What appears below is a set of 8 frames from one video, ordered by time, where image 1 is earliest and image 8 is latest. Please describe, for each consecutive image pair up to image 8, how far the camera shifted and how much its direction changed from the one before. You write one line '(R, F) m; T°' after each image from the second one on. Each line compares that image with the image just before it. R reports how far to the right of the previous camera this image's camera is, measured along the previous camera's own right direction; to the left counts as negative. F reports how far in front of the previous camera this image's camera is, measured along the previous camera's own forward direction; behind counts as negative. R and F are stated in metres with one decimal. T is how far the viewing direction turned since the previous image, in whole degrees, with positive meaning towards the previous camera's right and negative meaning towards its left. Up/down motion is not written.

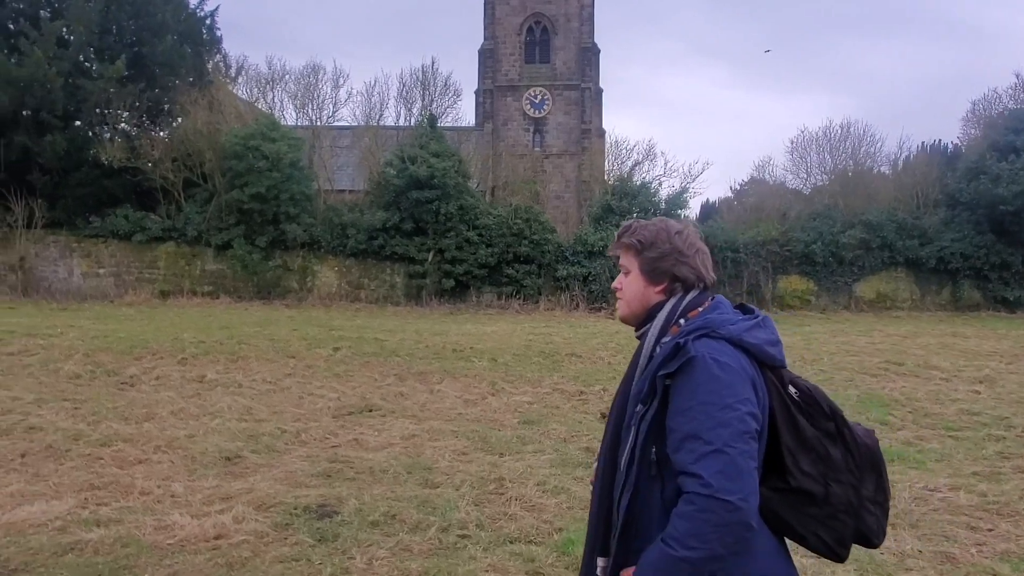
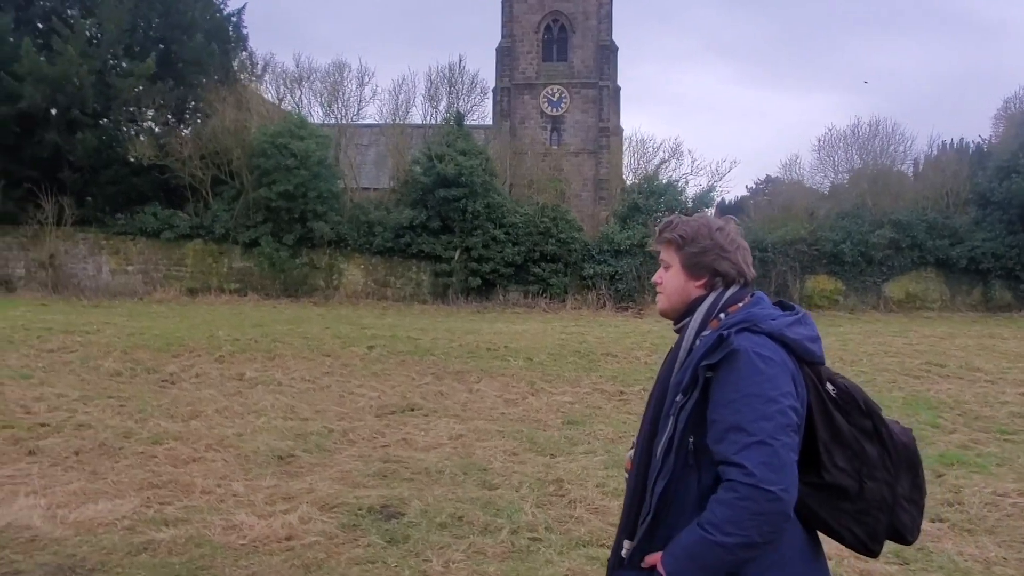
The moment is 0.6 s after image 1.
(-0.4, +0.1) m; -1°
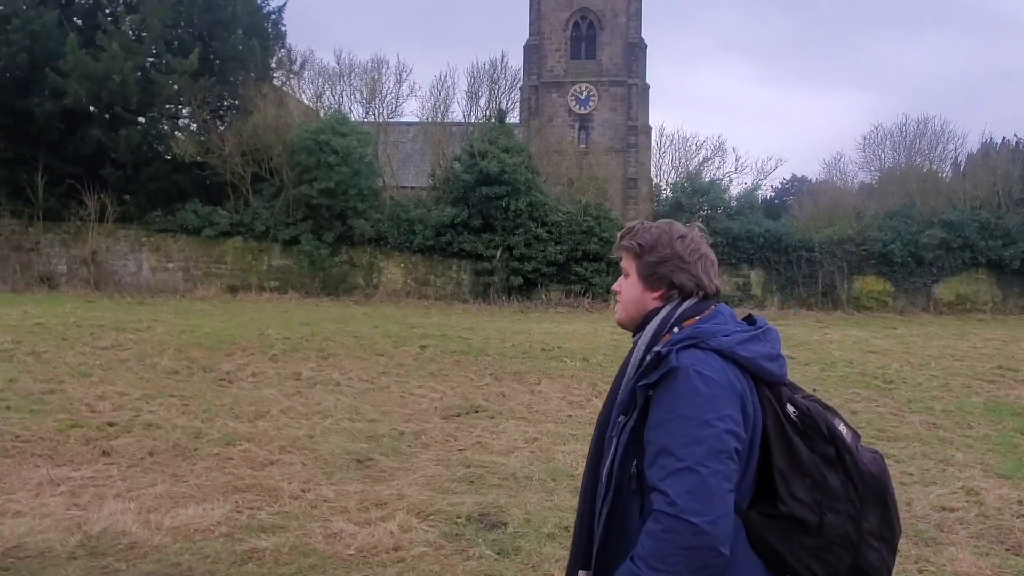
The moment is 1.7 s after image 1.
(-0.6, +0.2) m; -1°
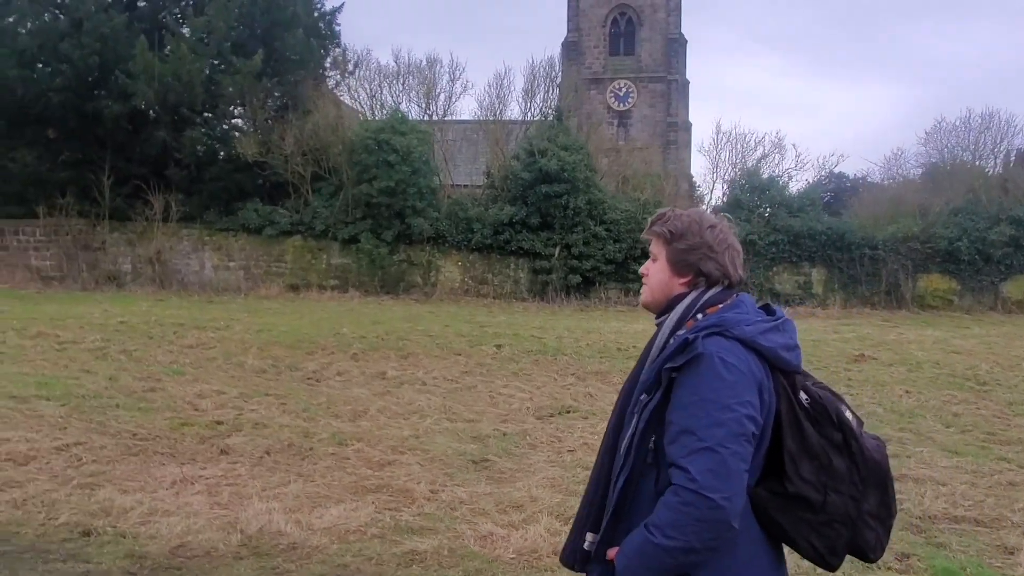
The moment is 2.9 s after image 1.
(-0.8, 0.0) m; -2°
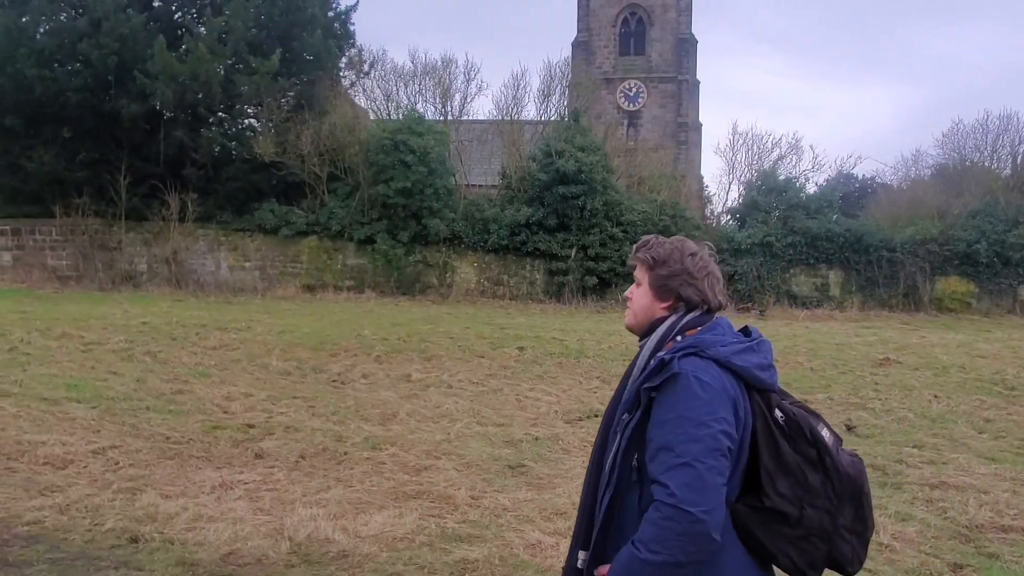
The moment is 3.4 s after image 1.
(-0.3, 0.0) m; 0°
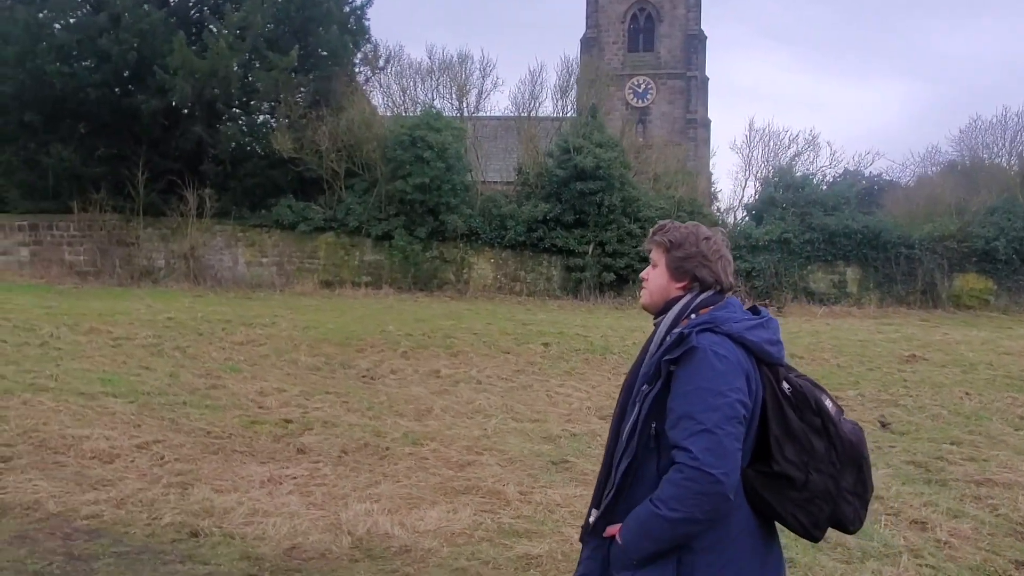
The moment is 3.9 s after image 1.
(-0.4, 0.0) m; 0°
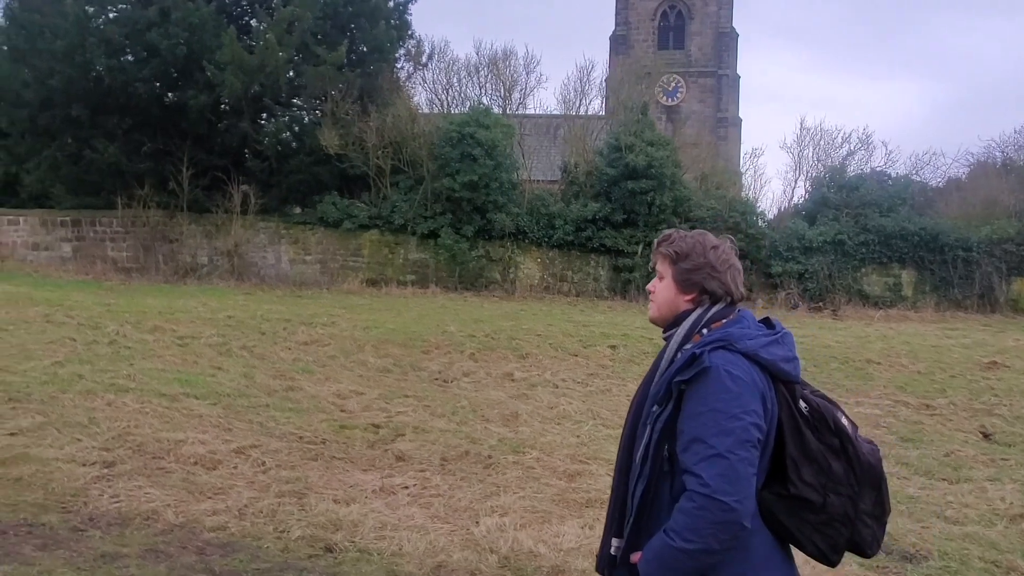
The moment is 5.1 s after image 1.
(-0.9, +0.3) m; -1°
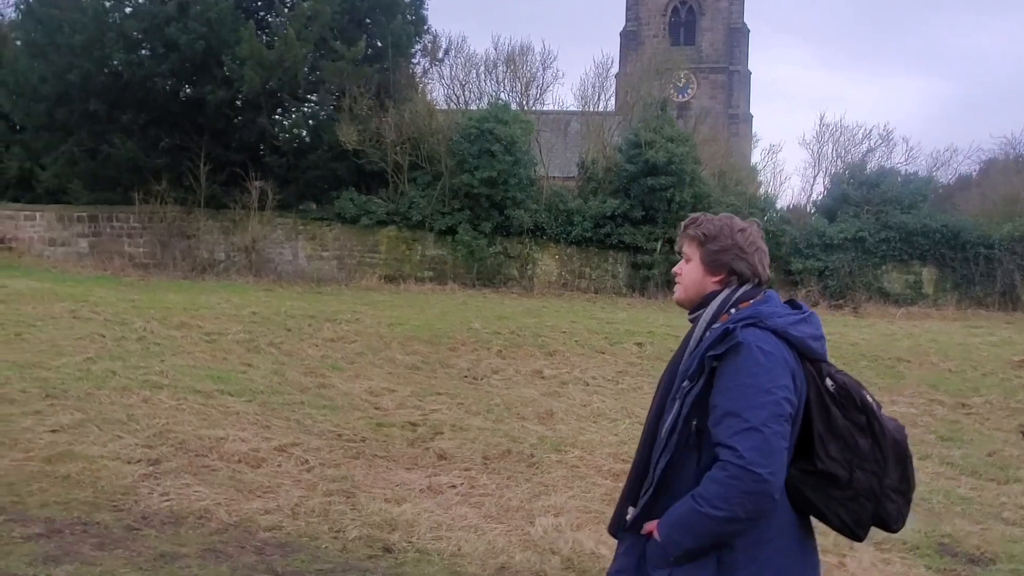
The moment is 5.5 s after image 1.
(-0.4, +0.1) m; 0°
